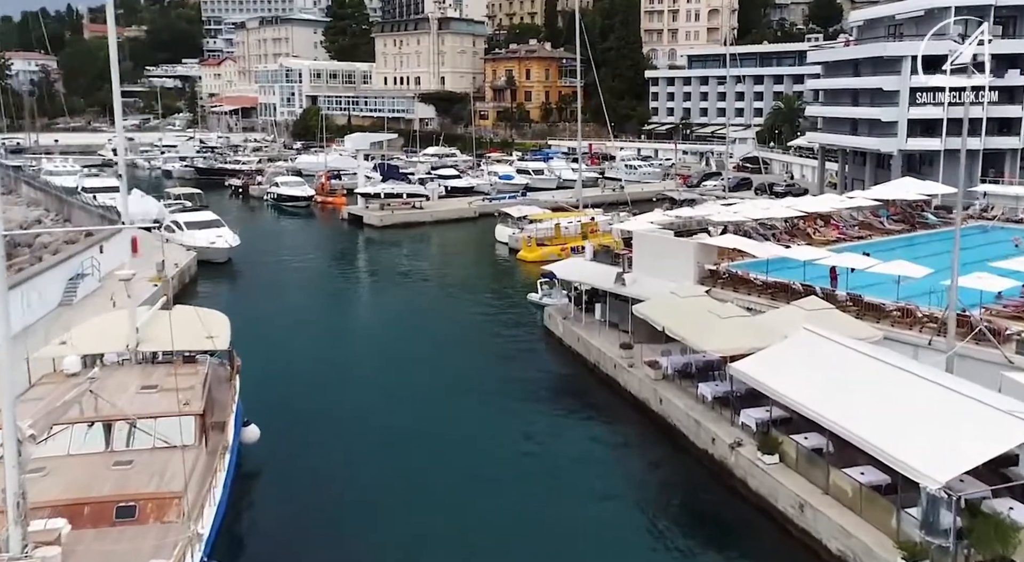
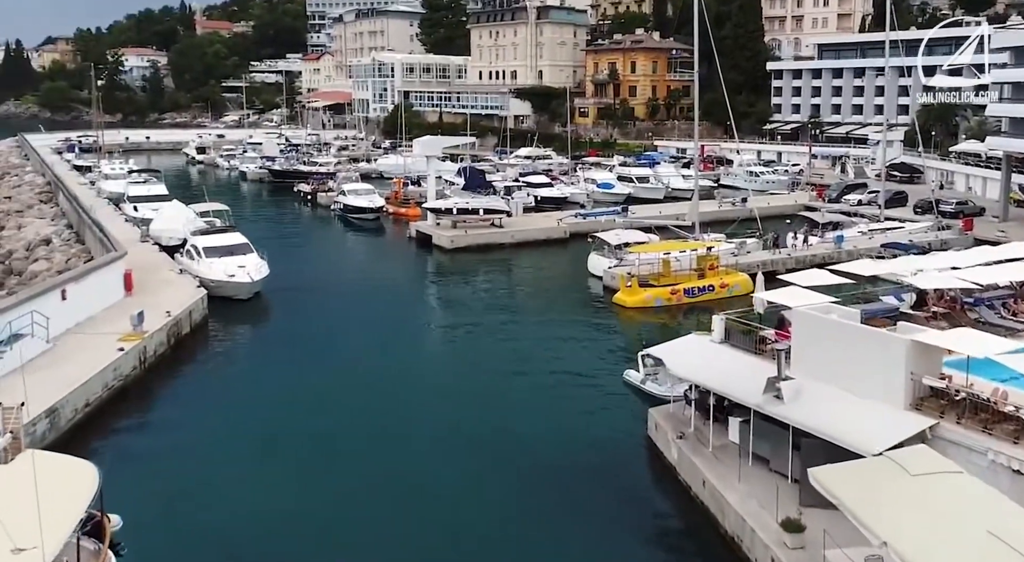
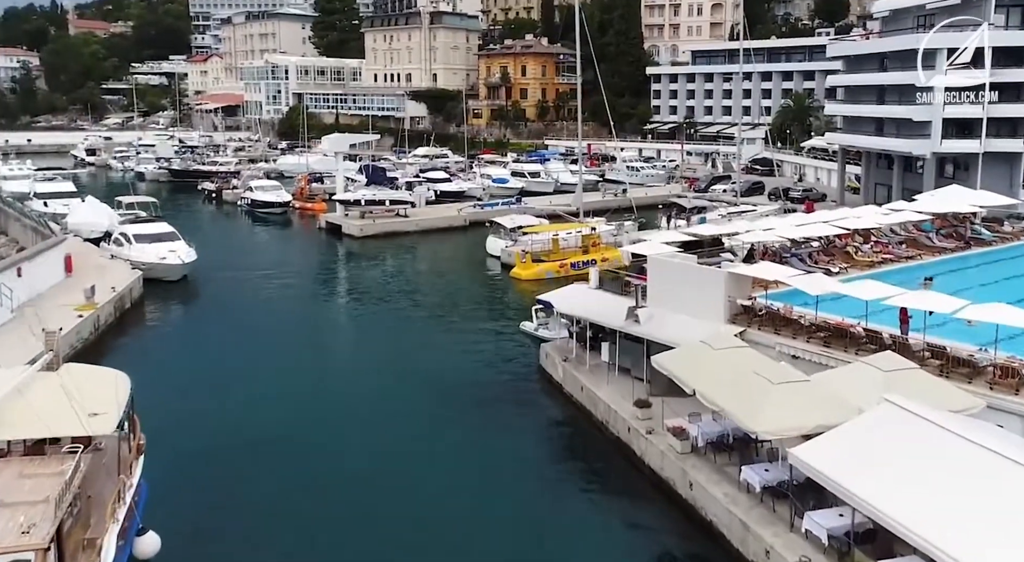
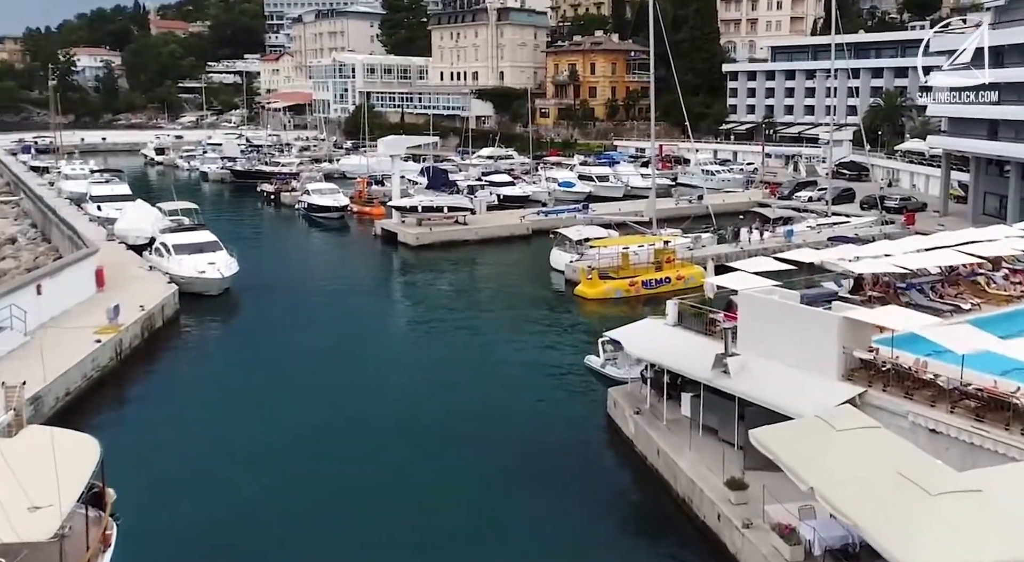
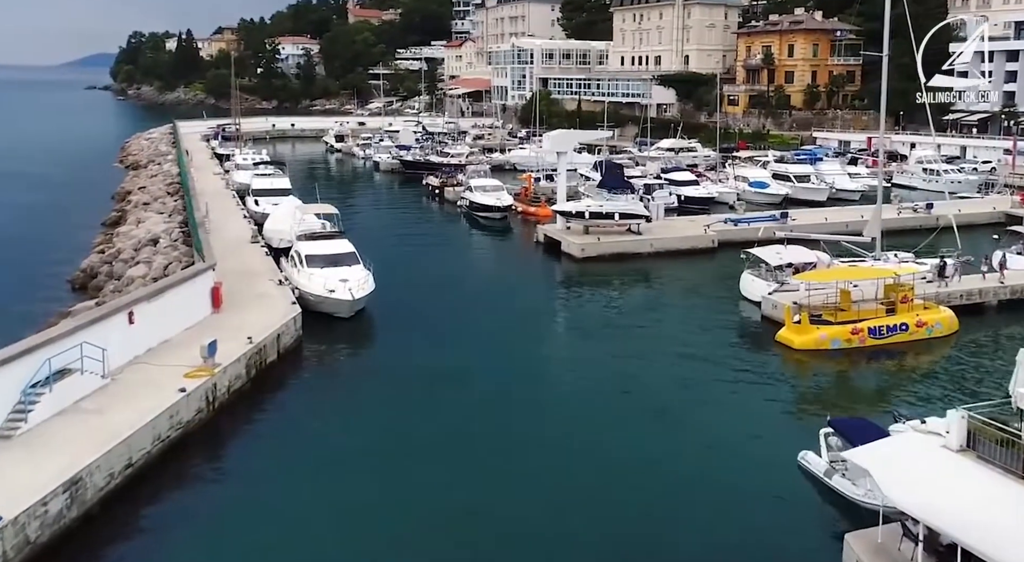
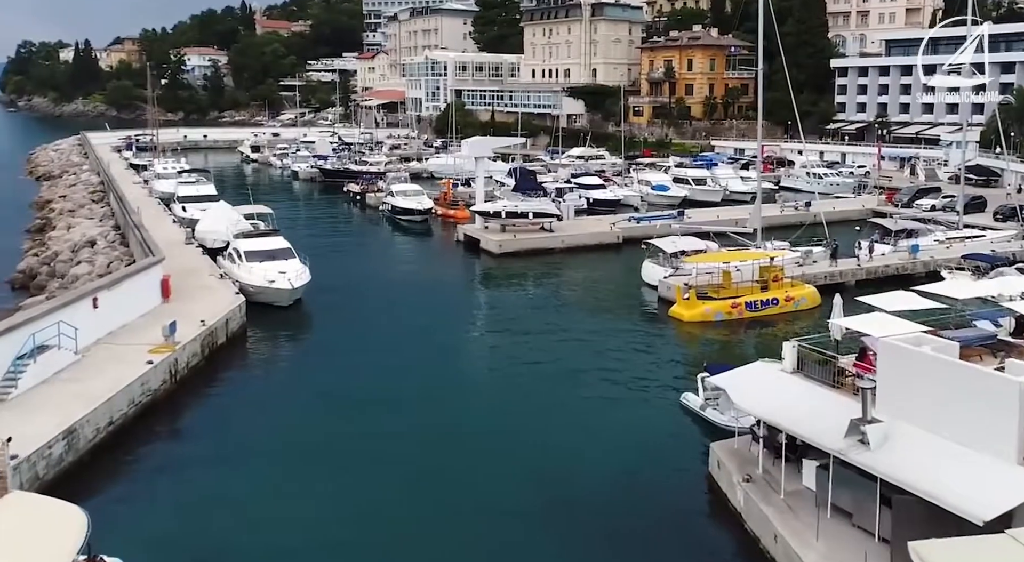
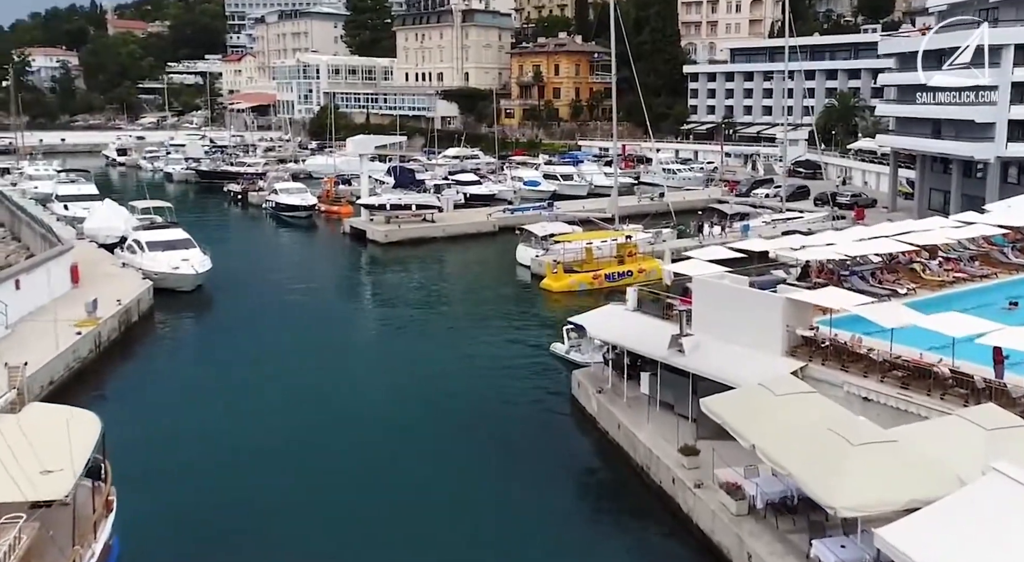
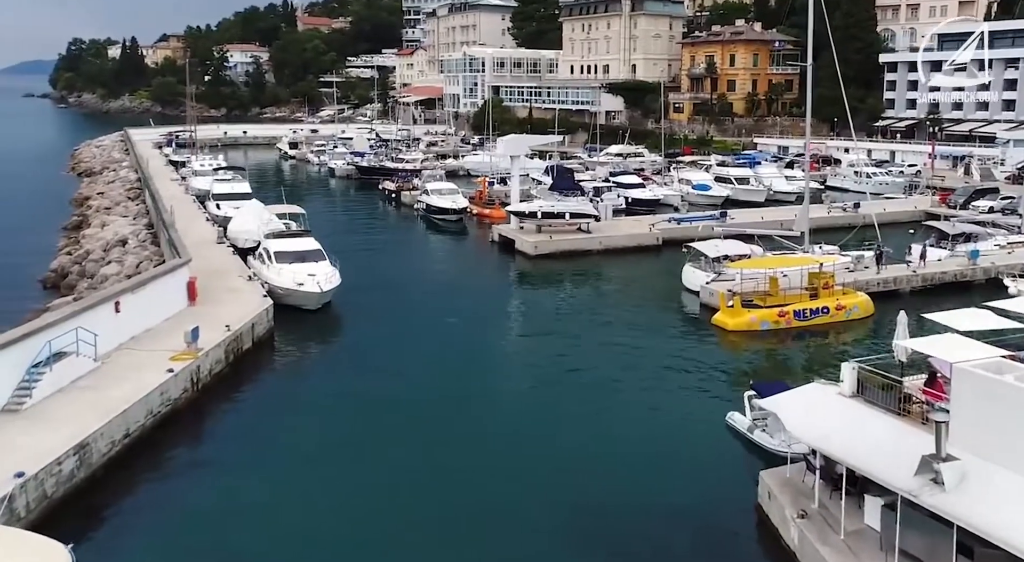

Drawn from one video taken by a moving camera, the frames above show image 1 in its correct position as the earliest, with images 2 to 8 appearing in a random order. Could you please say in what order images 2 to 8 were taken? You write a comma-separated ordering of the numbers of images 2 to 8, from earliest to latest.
3, 7, 4, 2, 6, 8, 5
